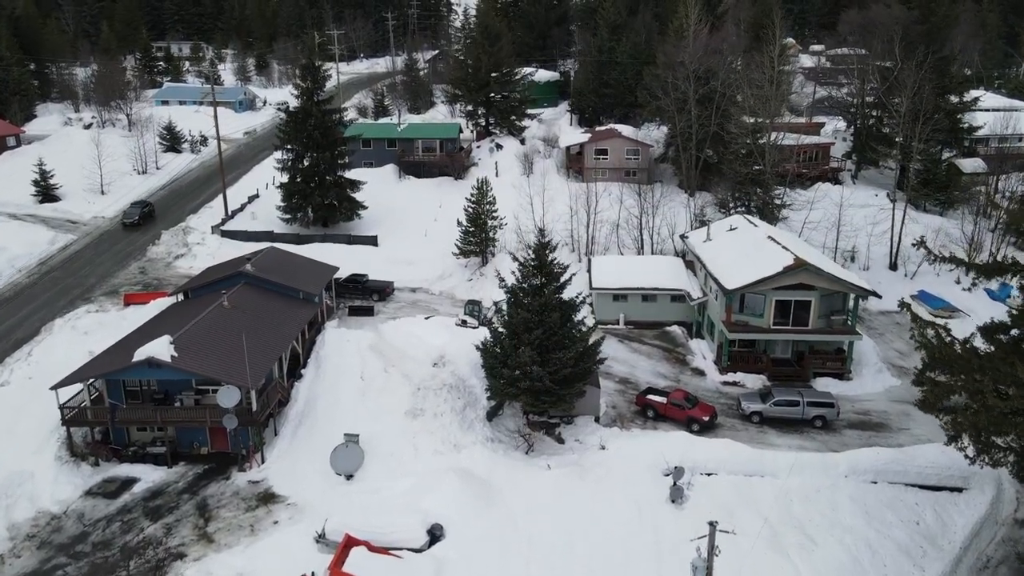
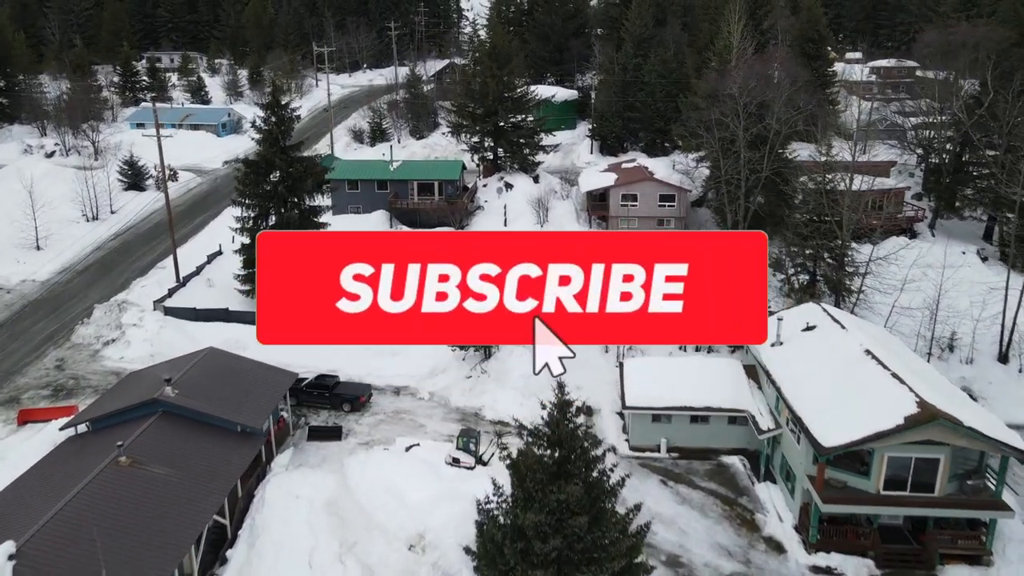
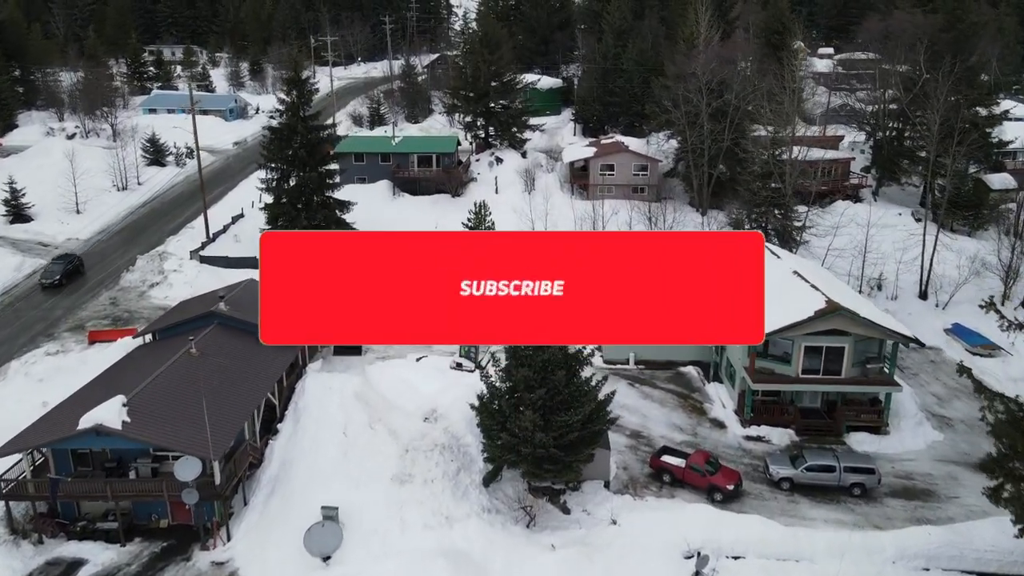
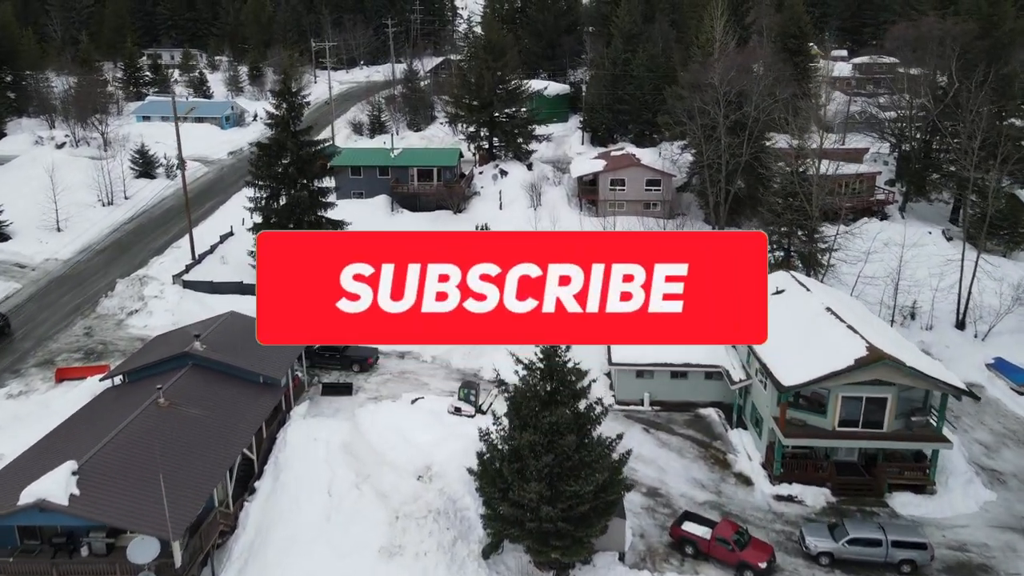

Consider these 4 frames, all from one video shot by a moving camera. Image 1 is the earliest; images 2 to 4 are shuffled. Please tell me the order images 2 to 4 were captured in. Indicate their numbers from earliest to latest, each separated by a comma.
3, 4, 2
